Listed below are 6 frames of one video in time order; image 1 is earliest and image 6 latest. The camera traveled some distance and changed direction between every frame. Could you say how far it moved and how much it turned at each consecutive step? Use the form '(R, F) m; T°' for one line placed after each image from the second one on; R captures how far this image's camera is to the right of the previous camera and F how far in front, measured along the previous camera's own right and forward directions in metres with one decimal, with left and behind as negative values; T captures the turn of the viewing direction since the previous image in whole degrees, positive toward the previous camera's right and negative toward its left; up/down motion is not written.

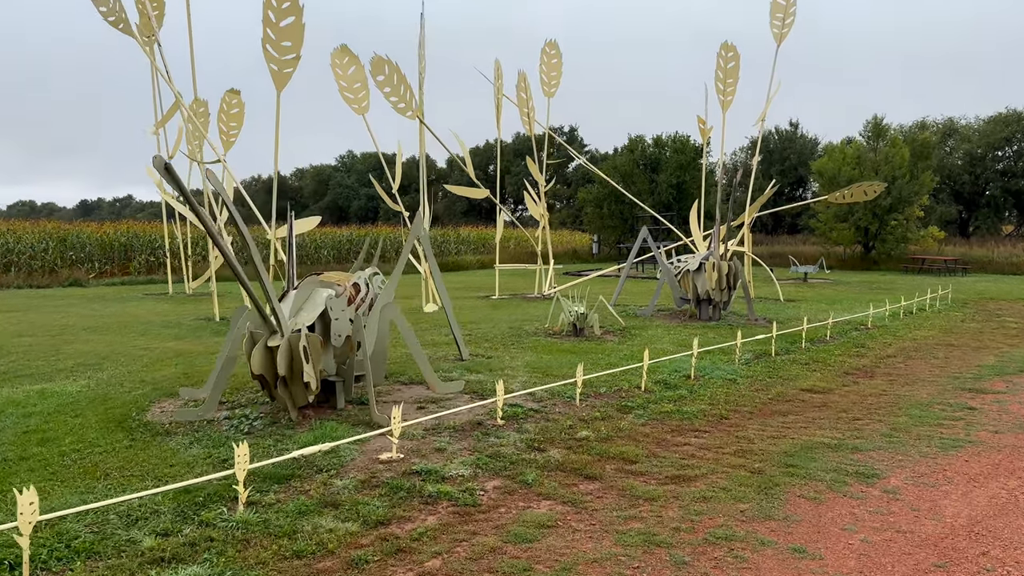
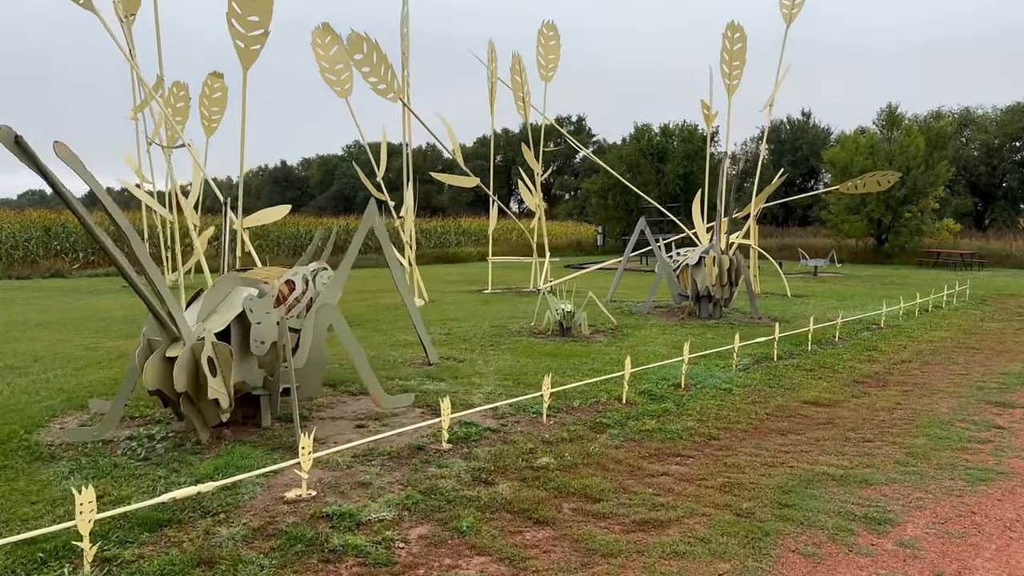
(+0.3, +0.7) m; -1°
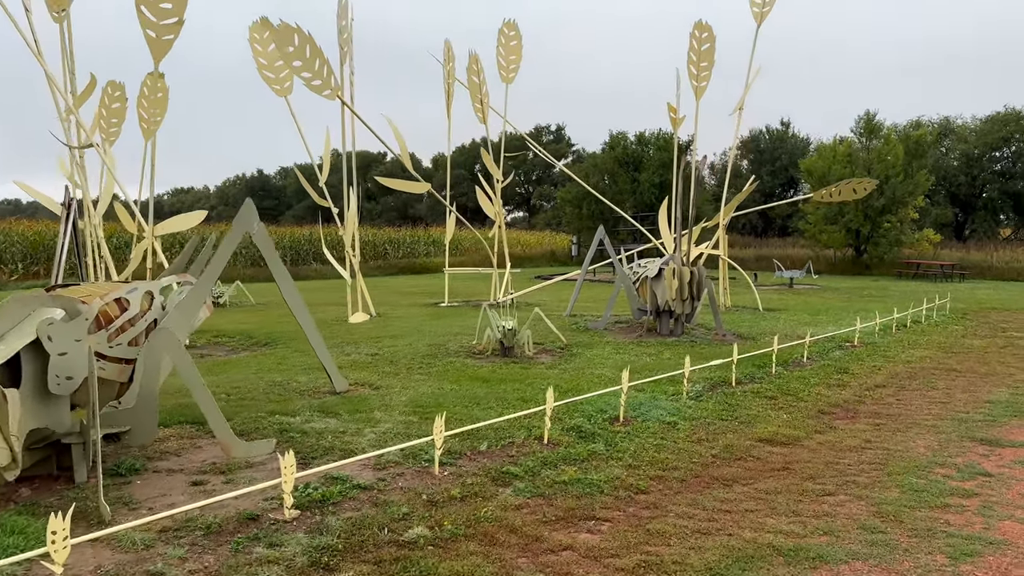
(+0.5, +0.8) m; +1°
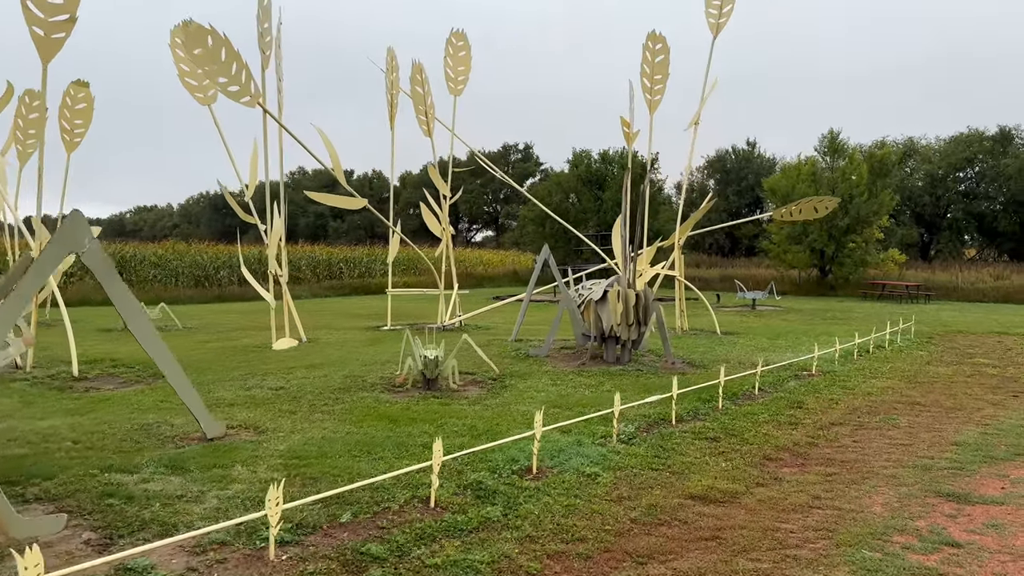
(+0.4, +0.7) m; +2°
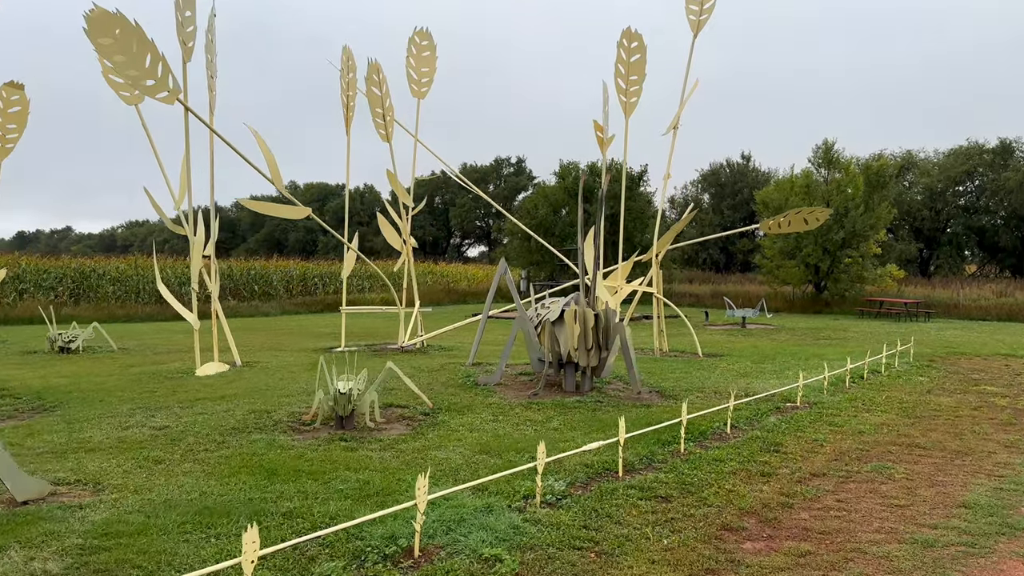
(+0.5, +1.0) m; 0°
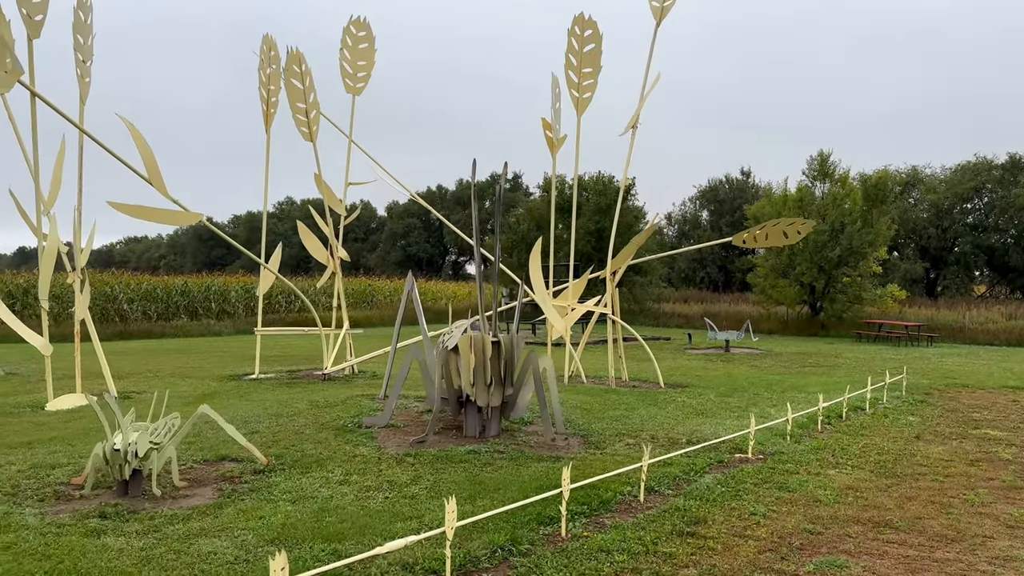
(+0.9, +1.4) m; -1°
